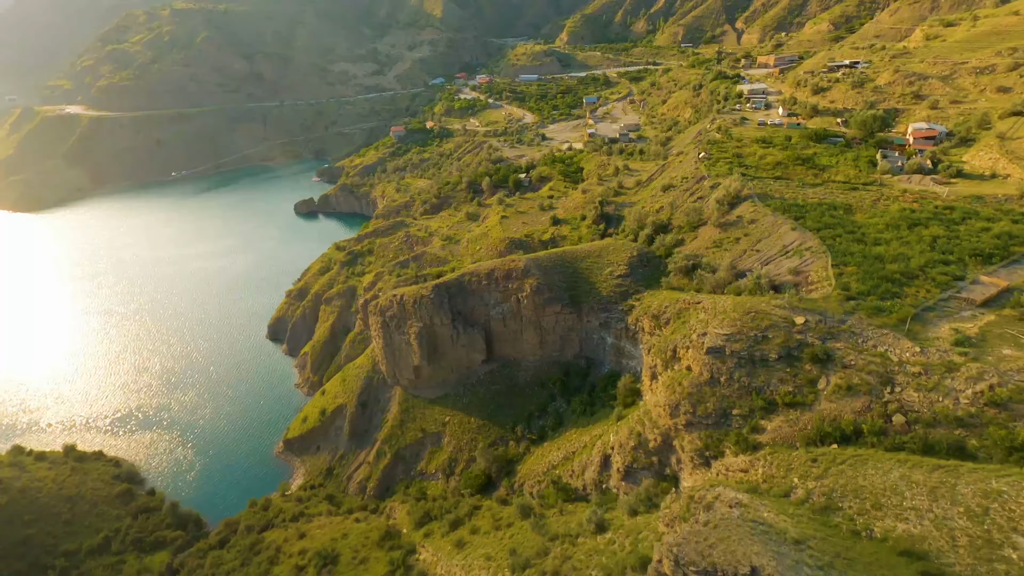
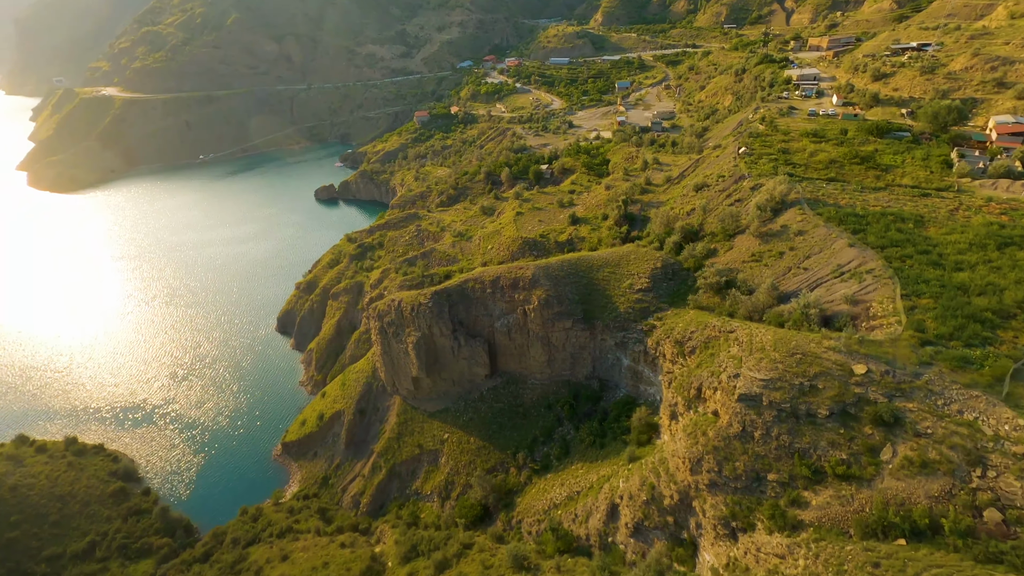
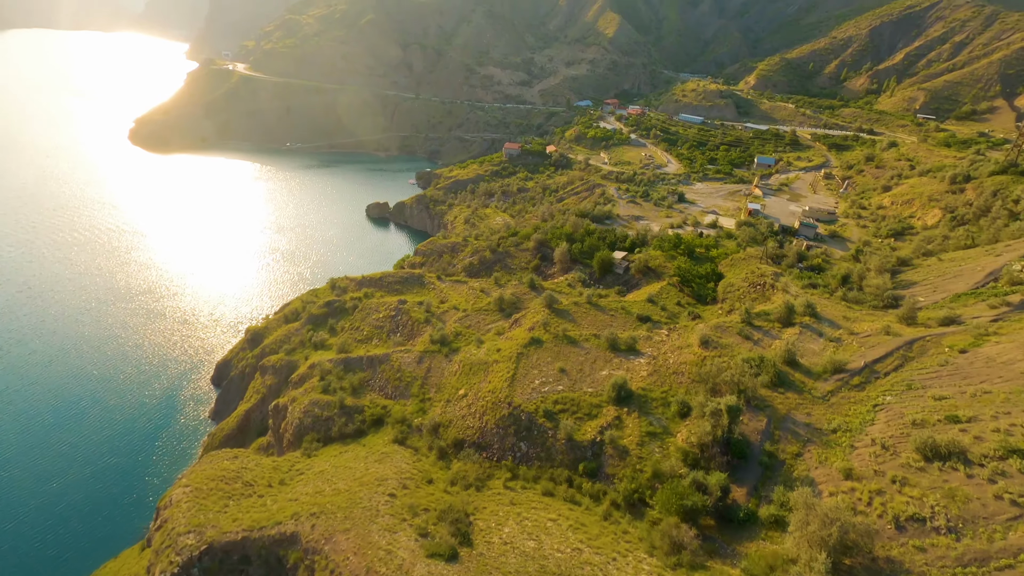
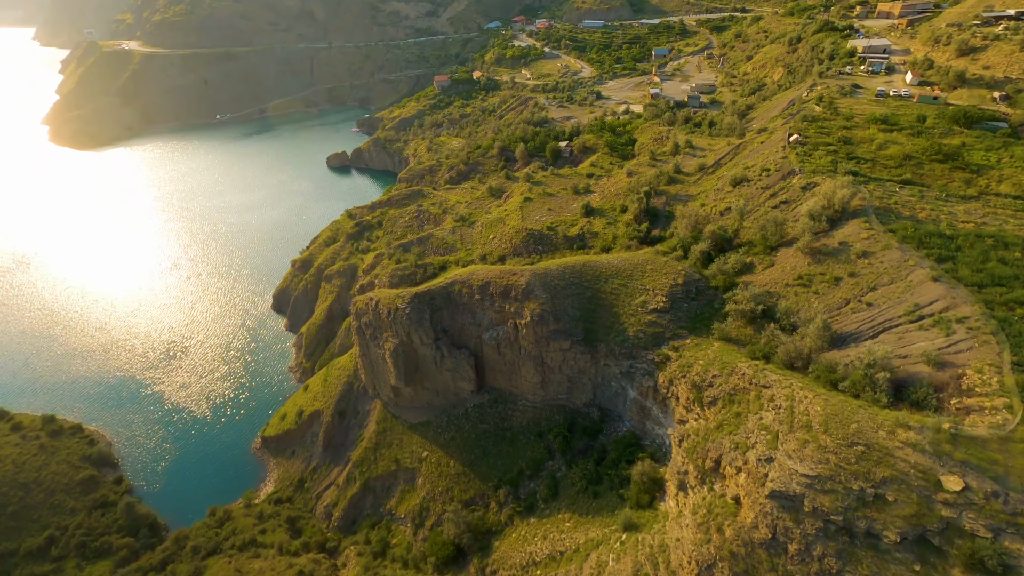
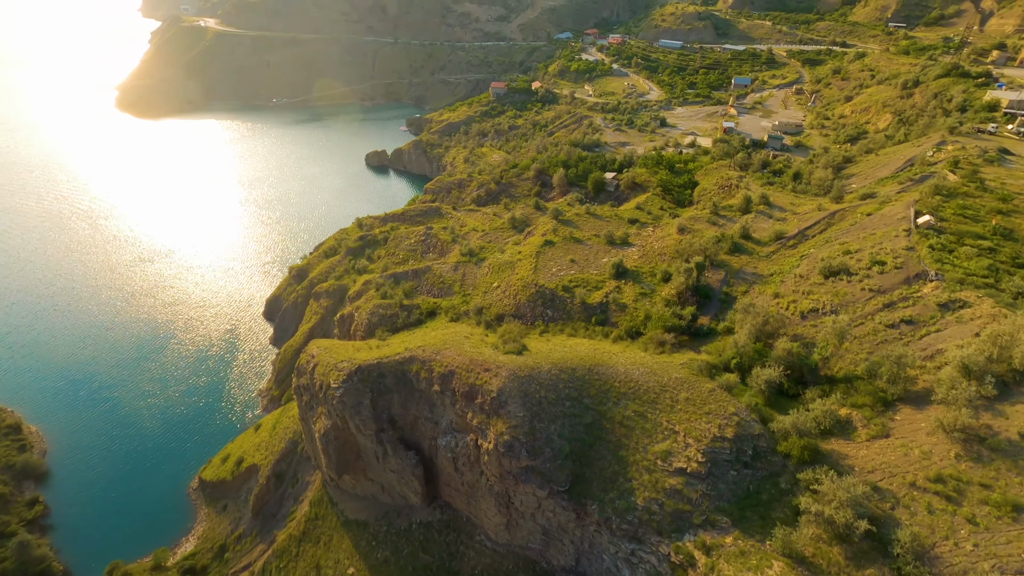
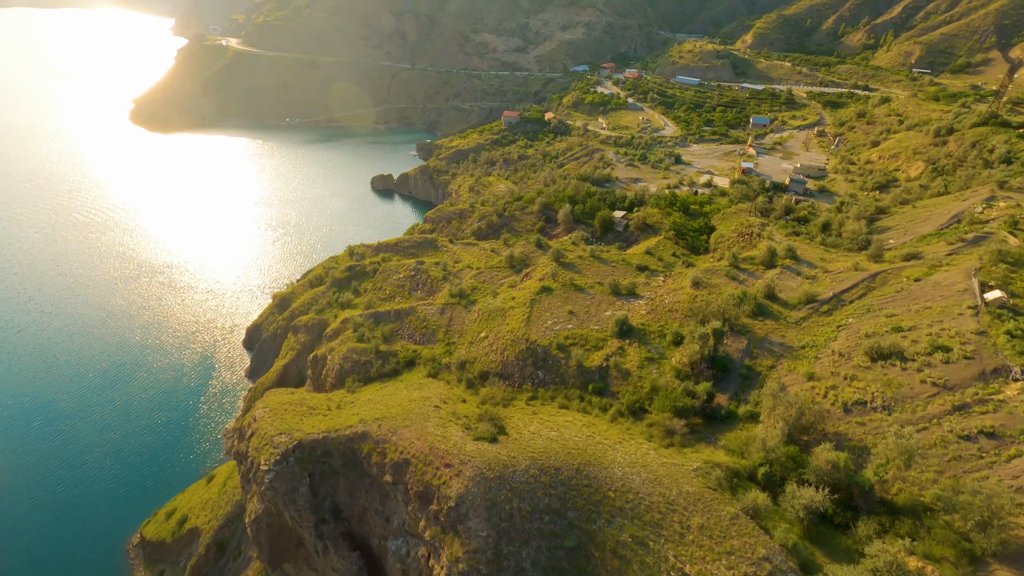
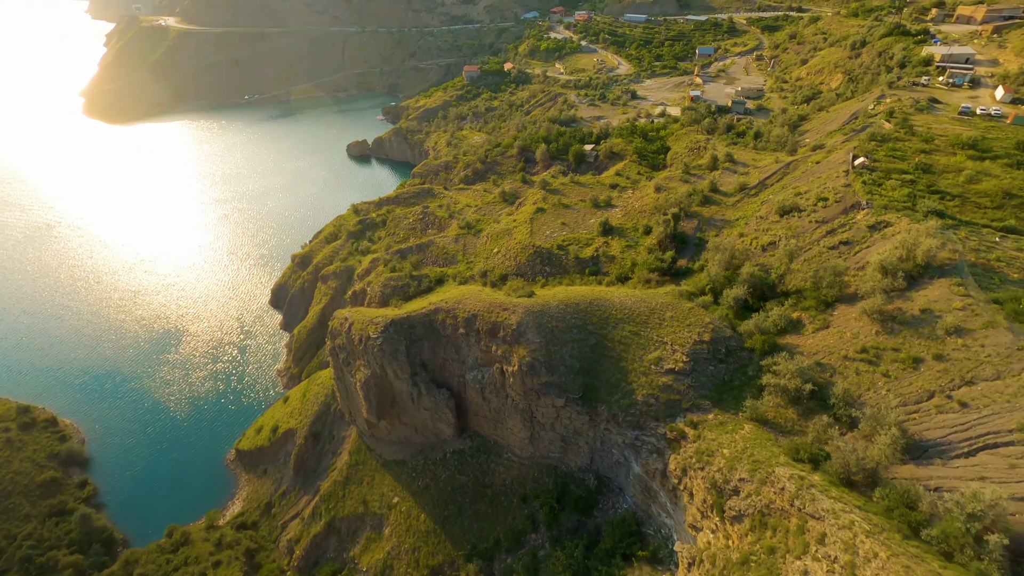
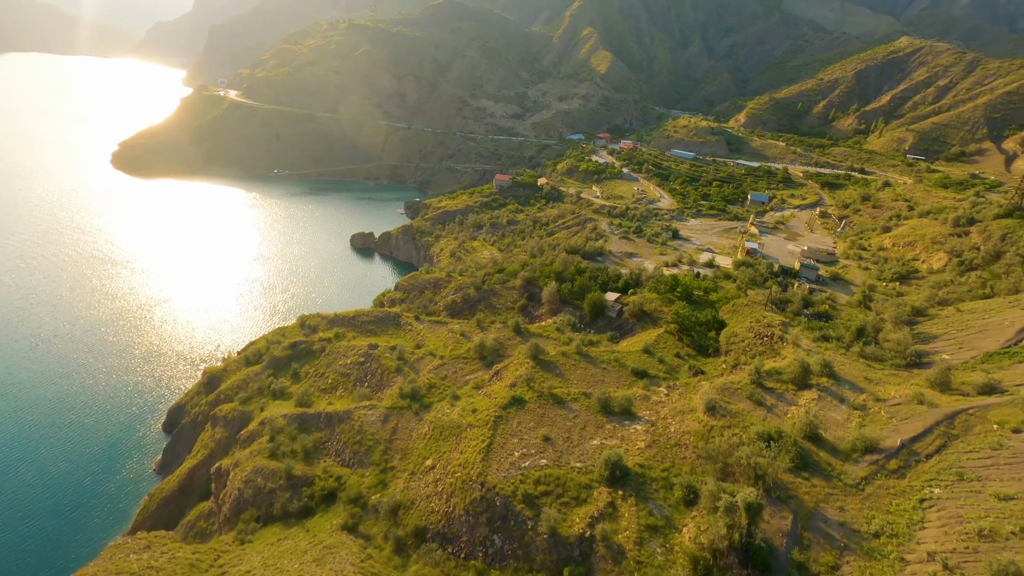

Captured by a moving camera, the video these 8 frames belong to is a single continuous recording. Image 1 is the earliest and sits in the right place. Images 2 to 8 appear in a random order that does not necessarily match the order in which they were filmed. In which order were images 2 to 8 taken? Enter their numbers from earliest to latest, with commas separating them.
2, 4, 7, 5, 6, 3, 8
